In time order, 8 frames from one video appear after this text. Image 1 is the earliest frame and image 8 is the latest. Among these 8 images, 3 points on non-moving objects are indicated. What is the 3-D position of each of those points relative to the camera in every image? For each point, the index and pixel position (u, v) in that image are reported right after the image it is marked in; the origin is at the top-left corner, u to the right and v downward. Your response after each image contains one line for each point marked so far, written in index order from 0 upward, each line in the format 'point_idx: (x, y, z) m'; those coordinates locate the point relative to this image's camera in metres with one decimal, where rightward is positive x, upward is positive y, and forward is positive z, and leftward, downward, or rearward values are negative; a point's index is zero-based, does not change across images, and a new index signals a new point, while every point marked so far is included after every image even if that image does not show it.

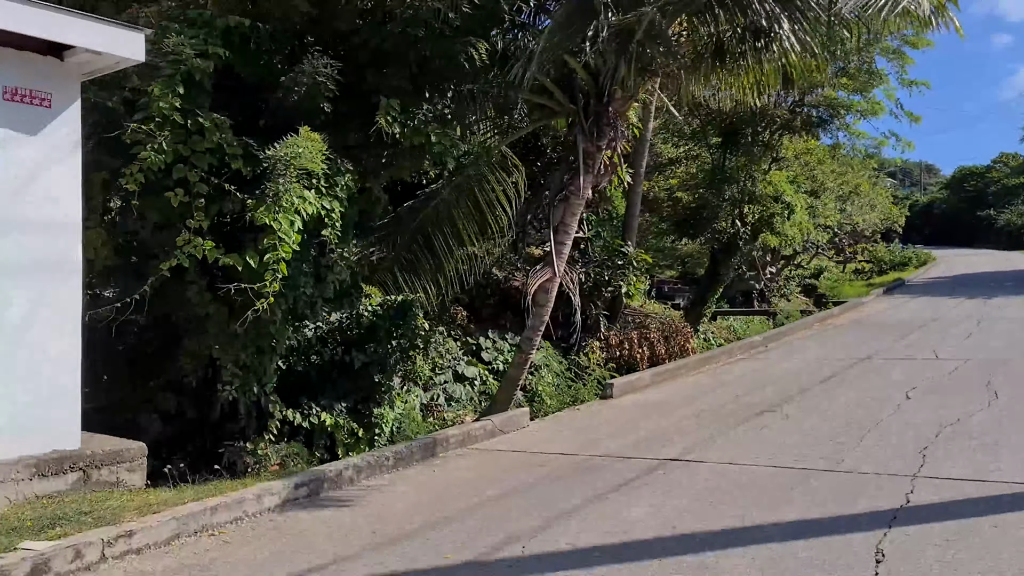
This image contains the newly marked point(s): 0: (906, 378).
0: (+3.7, -0.9, +8.7) m
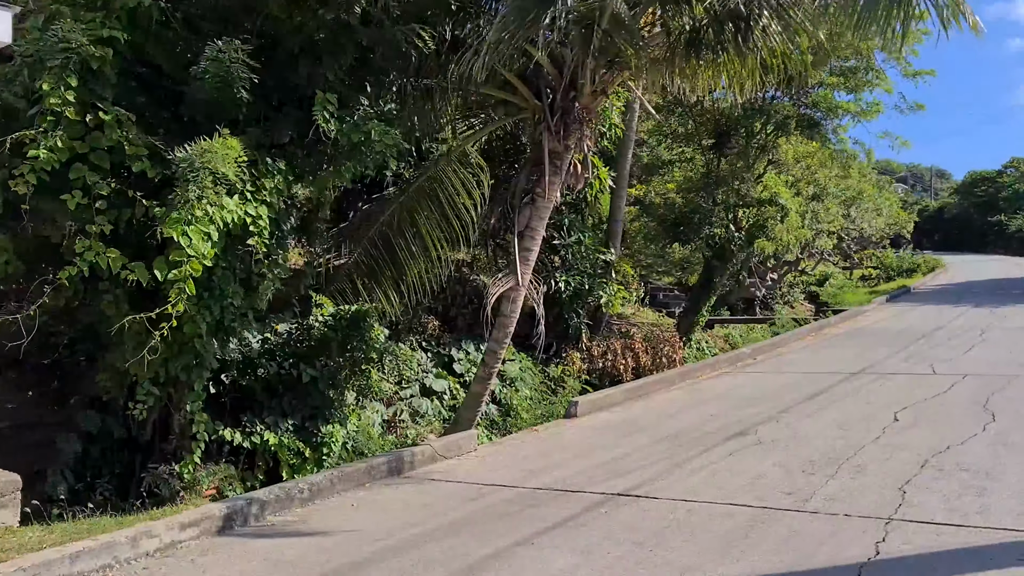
0: (+3.3, -0.9, +8.0) m
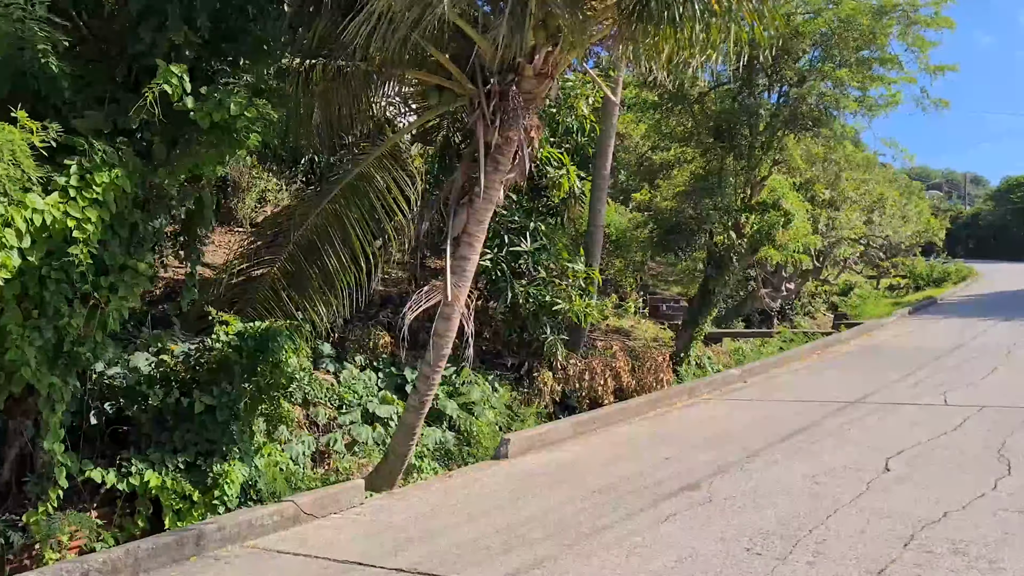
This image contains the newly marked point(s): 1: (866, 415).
0: (+2.8, -1.1, +6.7) m
1: (+3.0, -1.1, +7.8) m
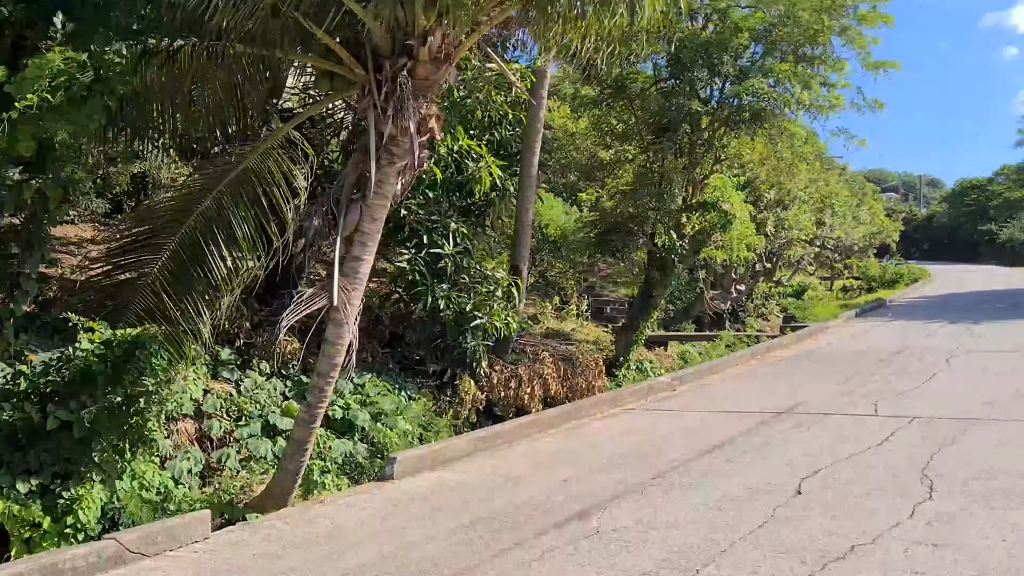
0: (+2.0, -1.1, +6.2) m
1: (+2.2, -1.1, +7.3) m
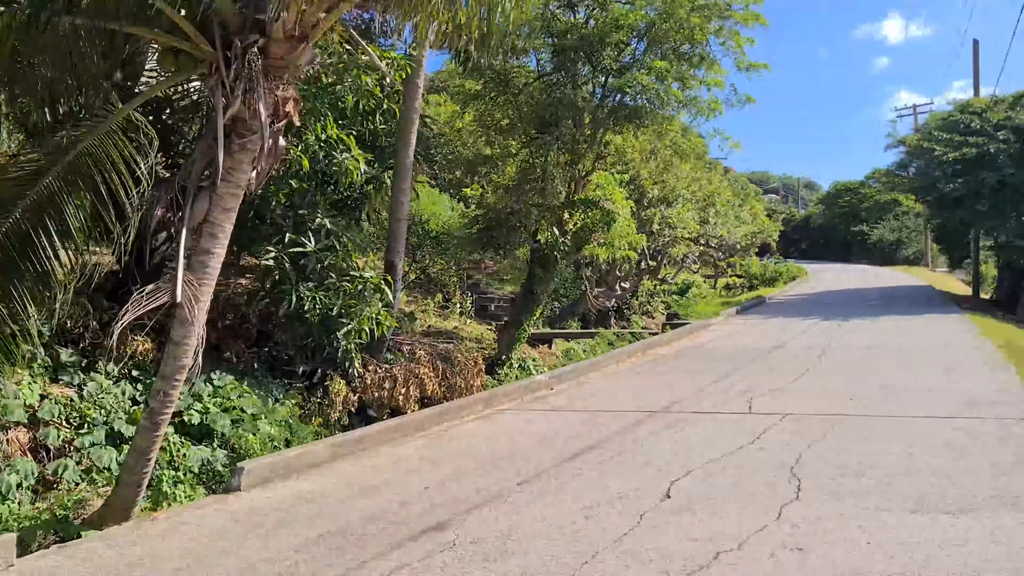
0: (+1.1, -1.1, +6.0) m
1: (+1.2, -1.0, +7.1) m
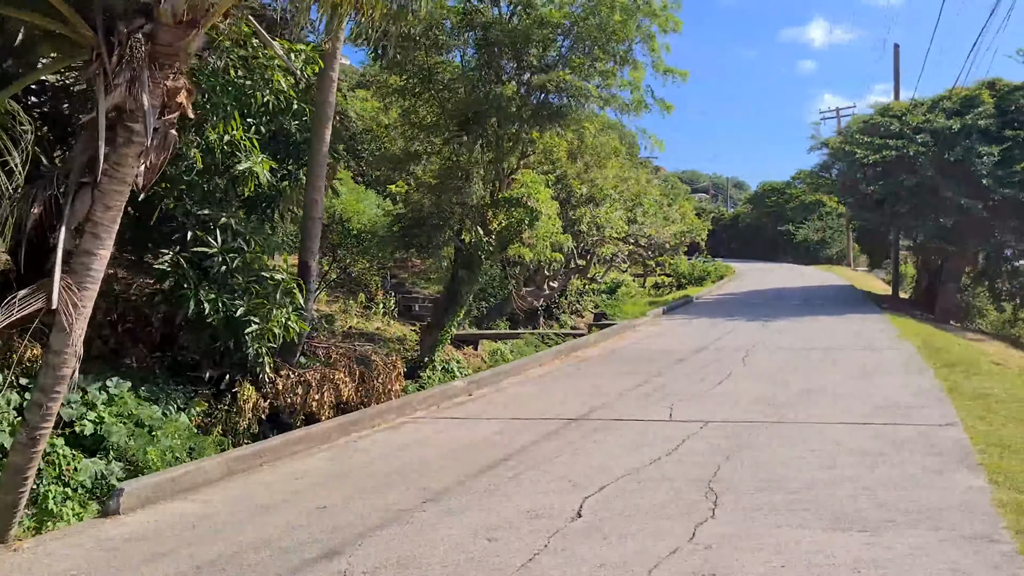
0: (+0.6, -1.1, +5.8) m
1: (+0.5, -1.1, +6.9) m
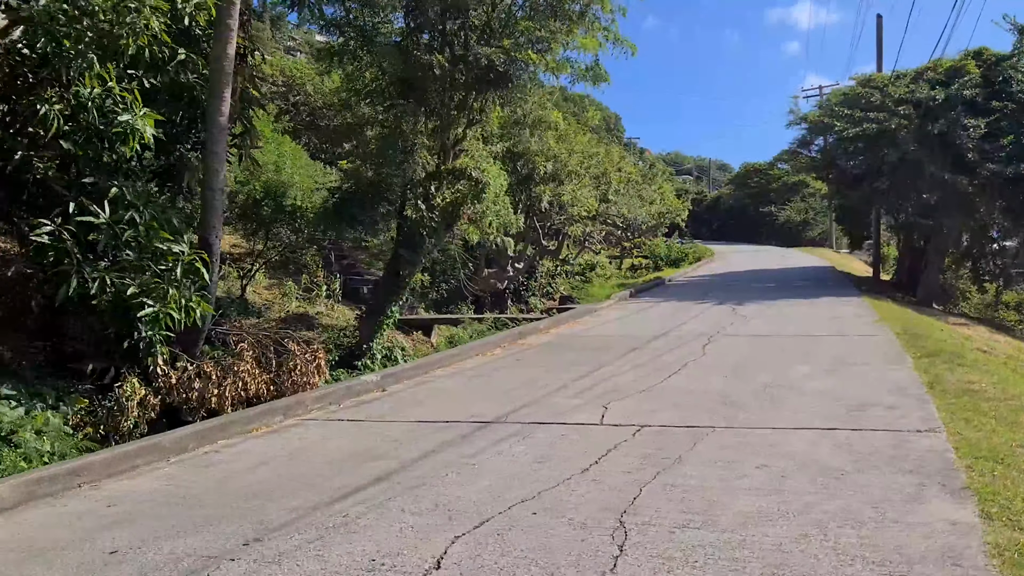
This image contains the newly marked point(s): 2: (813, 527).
0: (-0.1, -1.0, +4.6) m
1: (-0.1, -0.9, +5.7) m
2: (+1.2, -1.0, +3.8) m
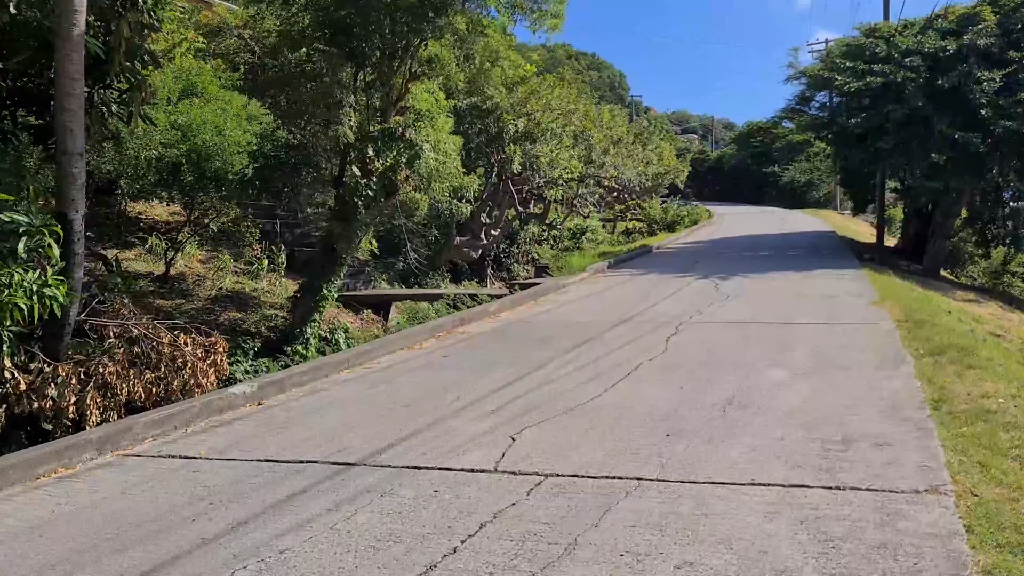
0: (-0.7, -1.1, +3.1) m
1: (-0.8, -1.0, +4.2) m
2: (+0.5, -1.1, +2.3) m
